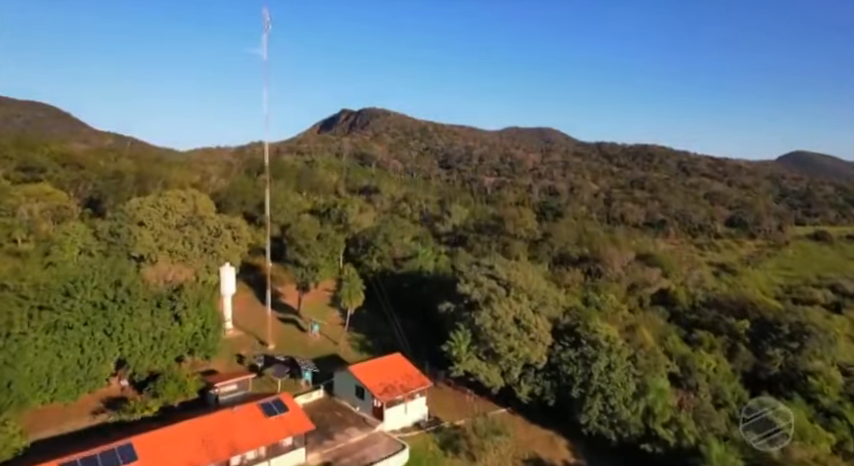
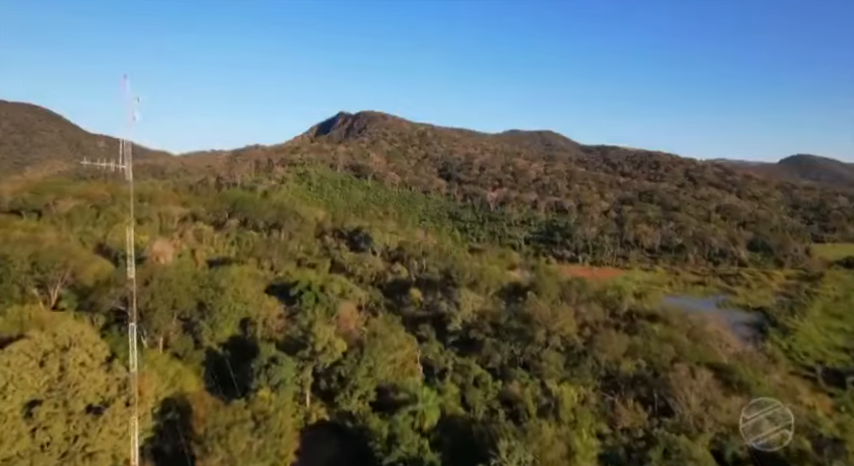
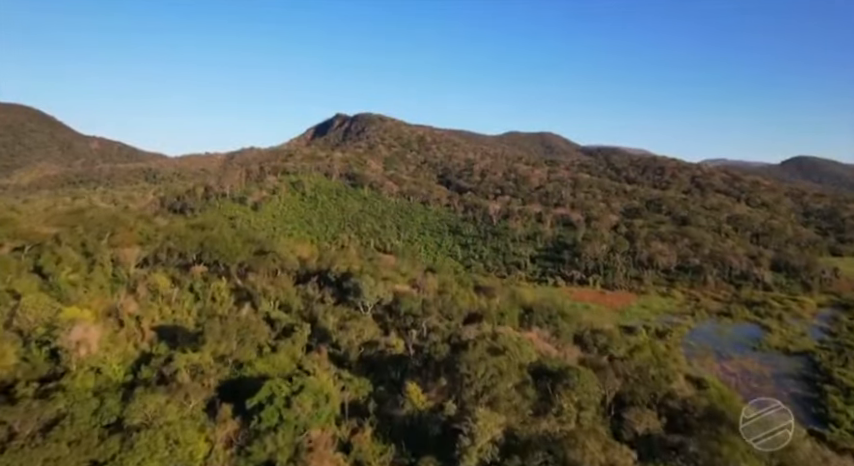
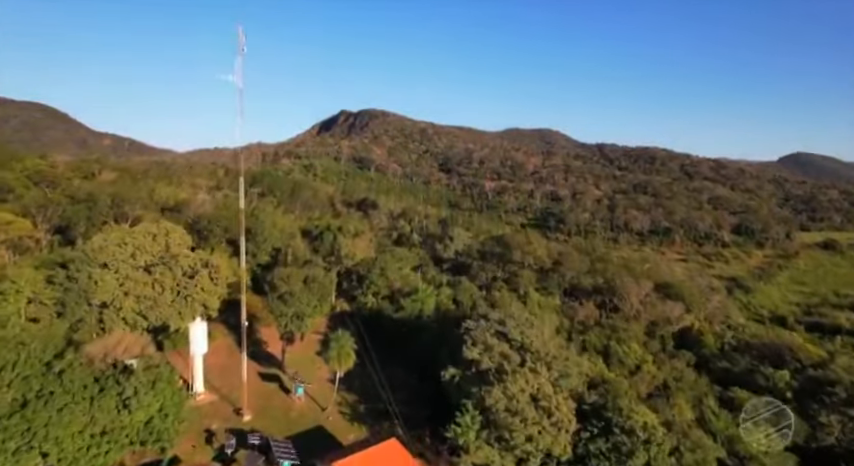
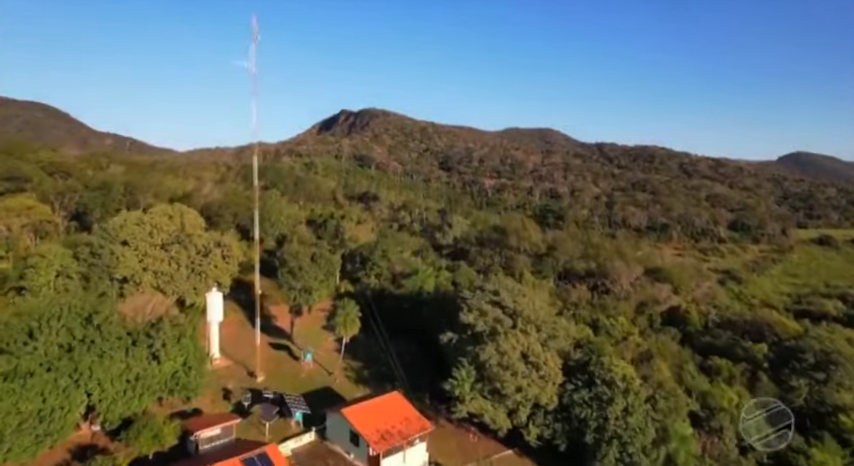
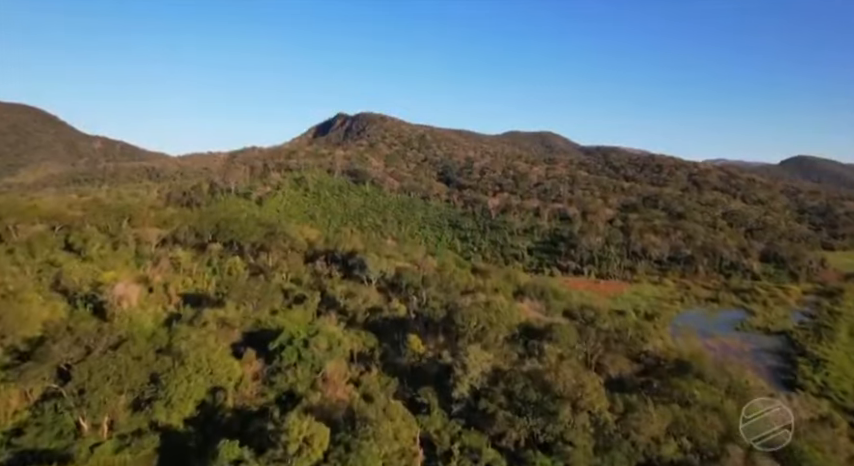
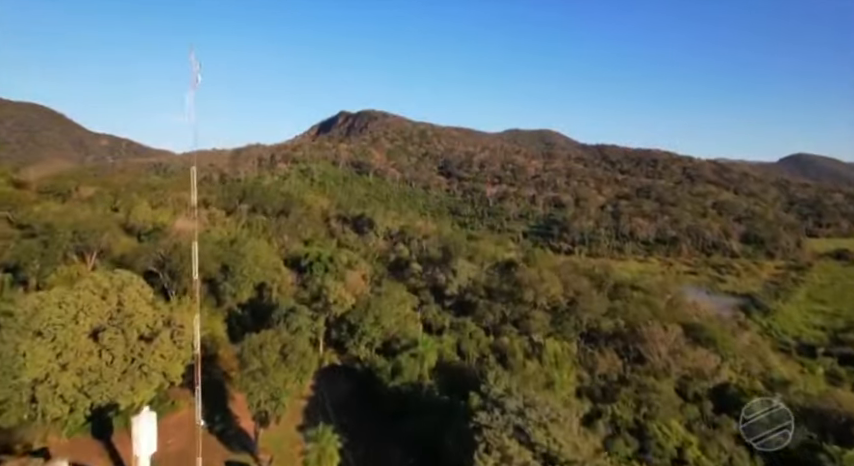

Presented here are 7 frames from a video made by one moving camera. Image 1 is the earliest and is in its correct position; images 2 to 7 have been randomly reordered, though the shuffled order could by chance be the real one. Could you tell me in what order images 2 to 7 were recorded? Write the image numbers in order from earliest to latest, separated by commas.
5, 4, 7, 2, 6, 3
